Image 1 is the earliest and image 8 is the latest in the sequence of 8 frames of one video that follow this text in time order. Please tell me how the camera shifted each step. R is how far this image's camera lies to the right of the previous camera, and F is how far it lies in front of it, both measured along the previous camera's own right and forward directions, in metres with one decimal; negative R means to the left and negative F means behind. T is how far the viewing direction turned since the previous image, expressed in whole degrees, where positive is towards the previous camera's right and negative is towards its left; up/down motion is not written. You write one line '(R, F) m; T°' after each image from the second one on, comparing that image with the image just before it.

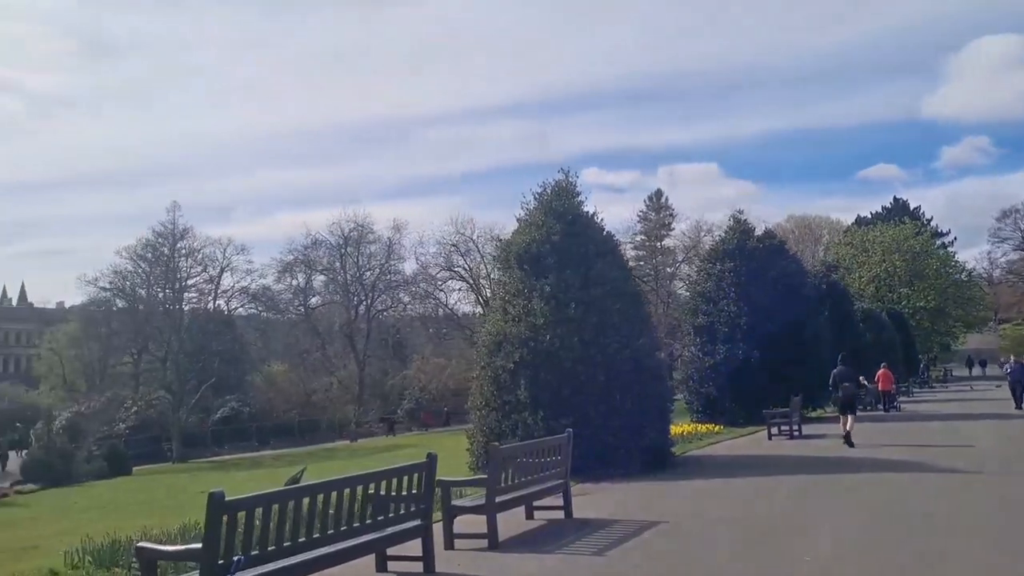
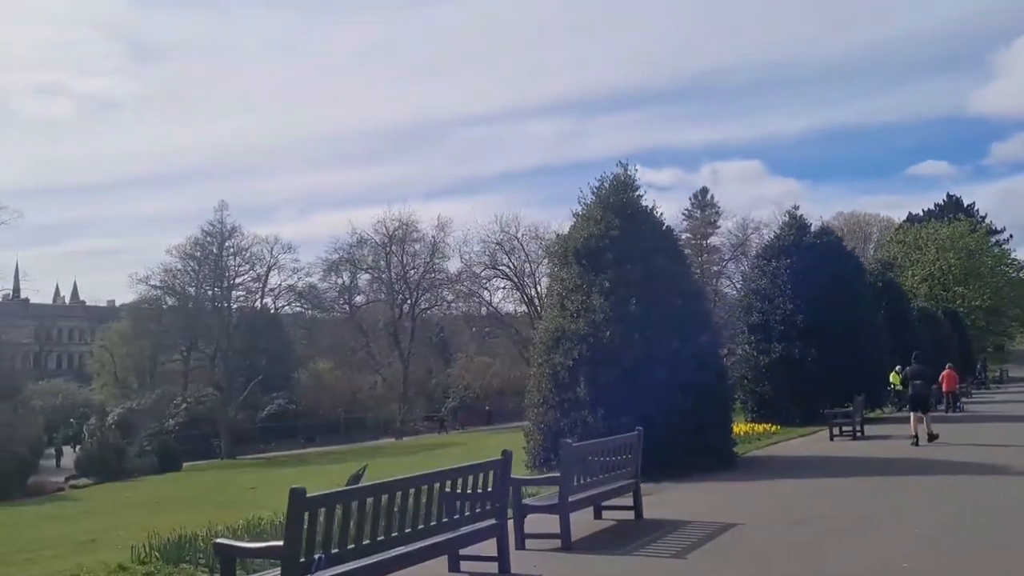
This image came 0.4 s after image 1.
(-0.2, +0.1) m; -2°
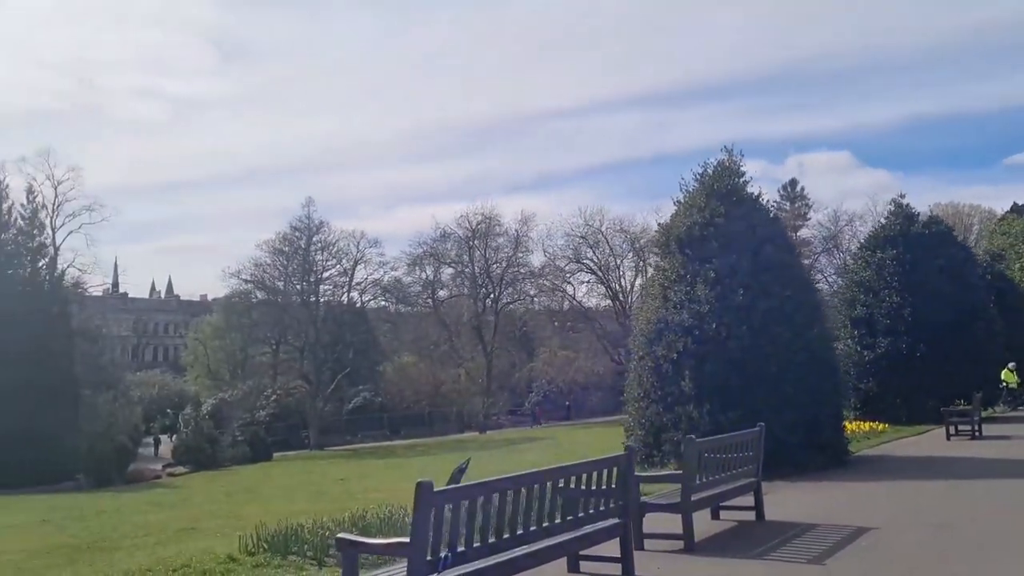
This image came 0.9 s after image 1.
(-0.2, +0.3) m; -4°
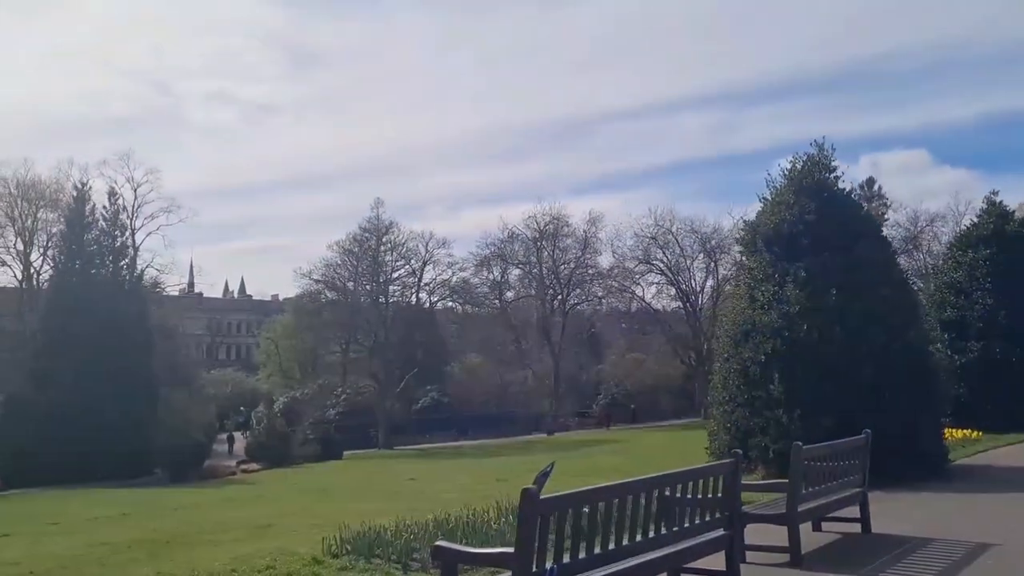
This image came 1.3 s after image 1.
(-0.2, +0.3) m; -4°
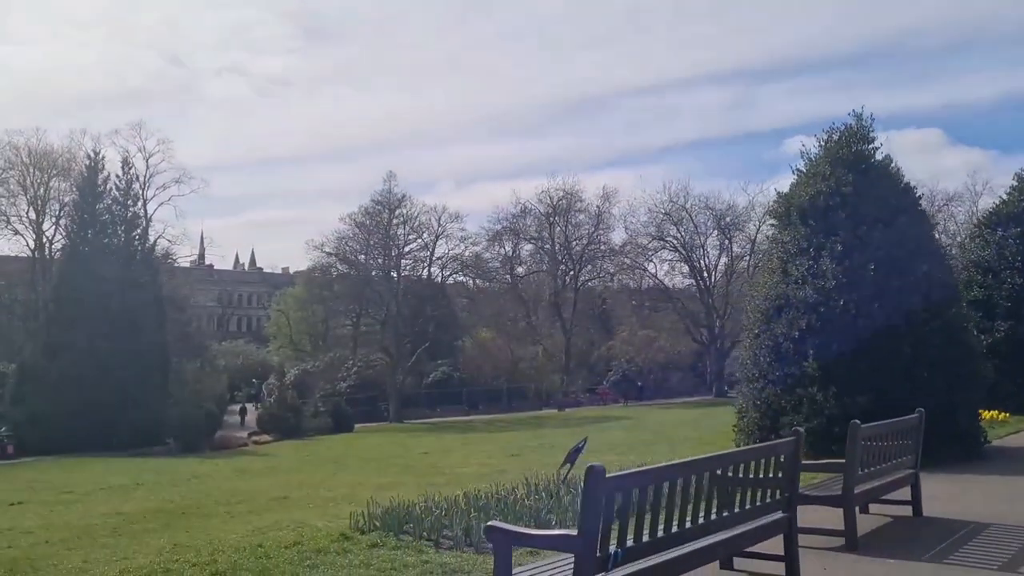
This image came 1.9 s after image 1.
(-0.2, +0.3) m; 0°
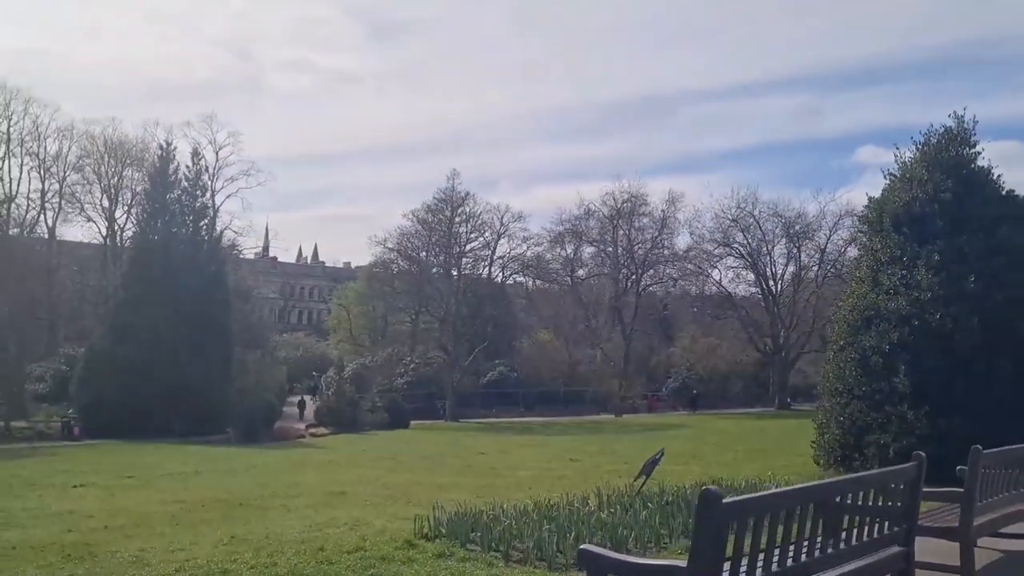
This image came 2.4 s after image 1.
(-0.2, +0.4) m; -3°
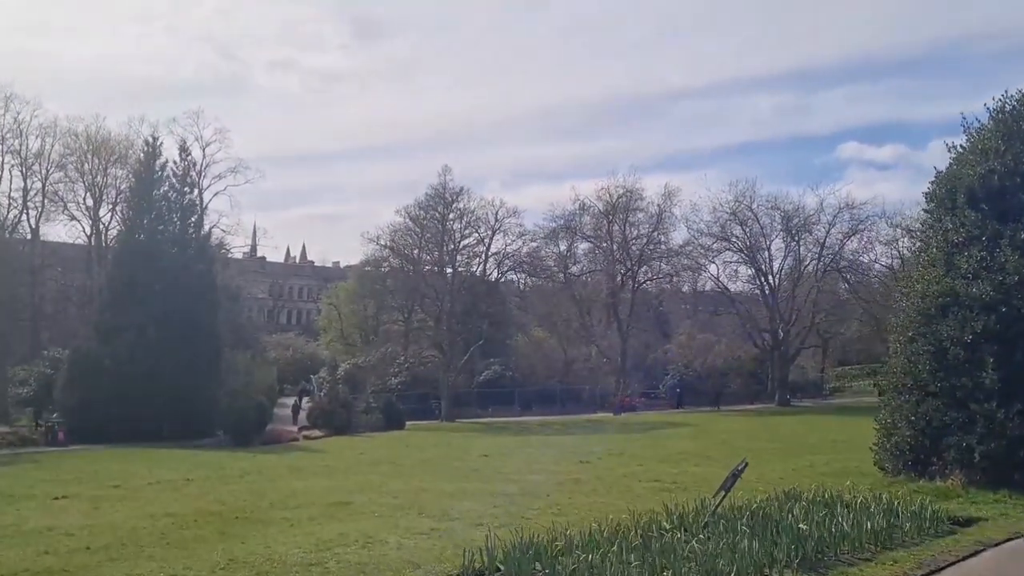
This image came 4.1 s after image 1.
(-0.4, +1.3) m; +1°
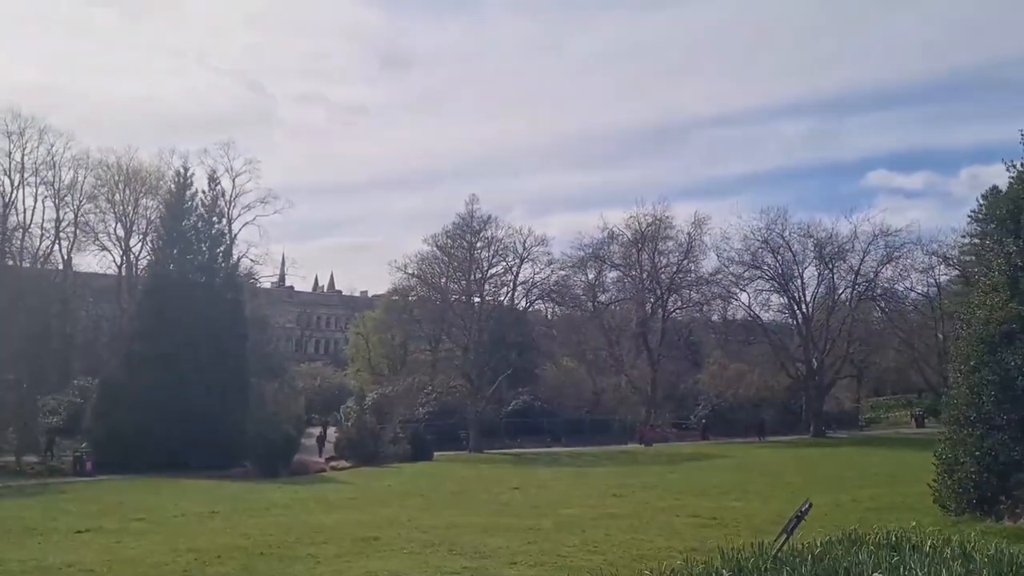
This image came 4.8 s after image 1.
(-0.1, +0.5) m; -1°
